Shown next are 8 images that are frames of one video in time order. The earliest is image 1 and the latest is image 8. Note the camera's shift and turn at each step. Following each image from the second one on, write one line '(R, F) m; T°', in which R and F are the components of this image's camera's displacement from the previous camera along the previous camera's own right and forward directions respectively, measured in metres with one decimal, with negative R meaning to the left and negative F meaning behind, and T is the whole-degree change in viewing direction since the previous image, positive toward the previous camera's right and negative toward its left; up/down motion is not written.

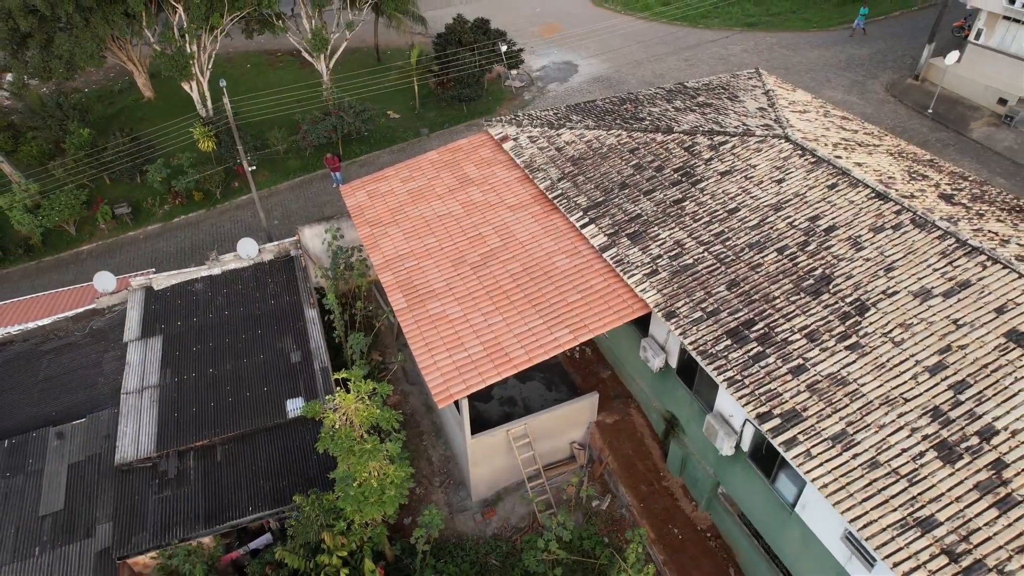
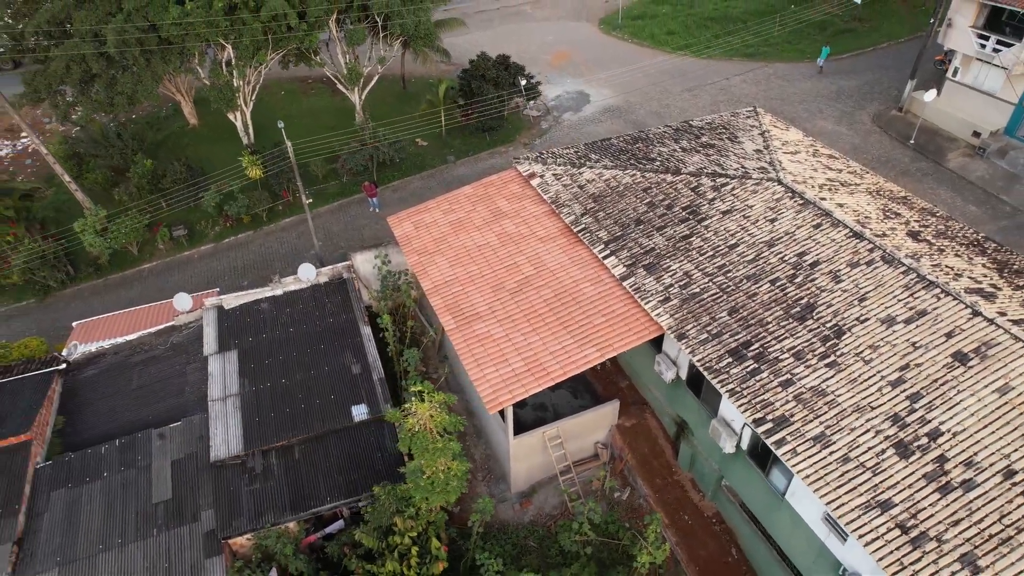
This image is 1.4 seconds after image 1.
(-0.7, -2.1) m; 0°
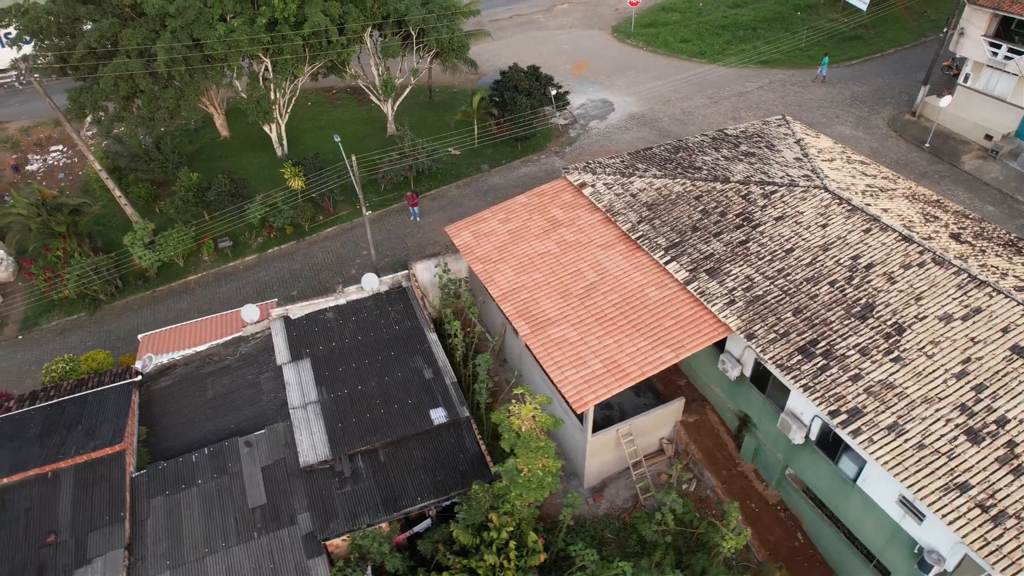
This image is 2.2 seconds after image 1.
(-2.0, -0.7) m; +1°
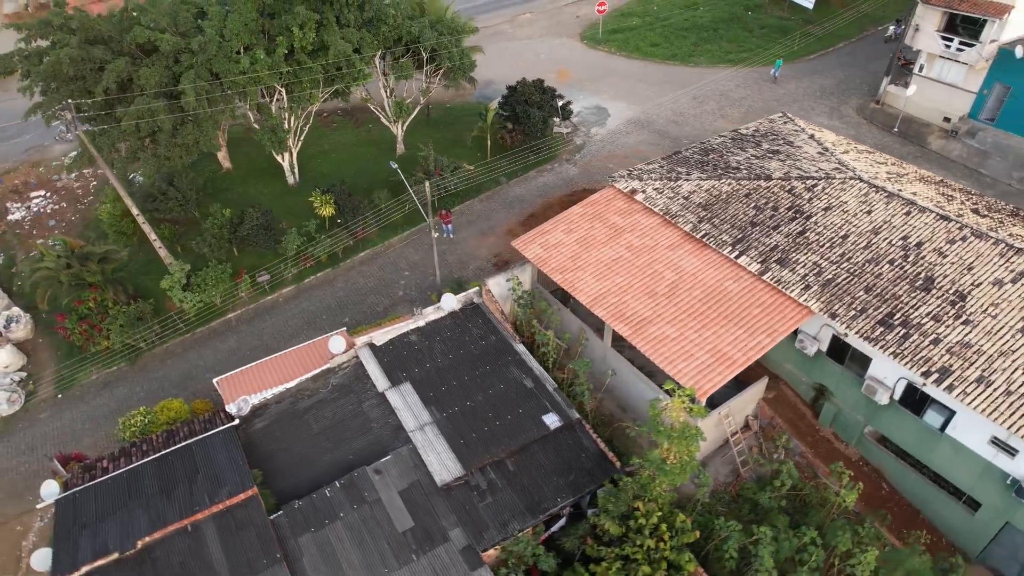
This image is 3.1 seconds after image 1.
(-4.4, -0.7) m; +7°
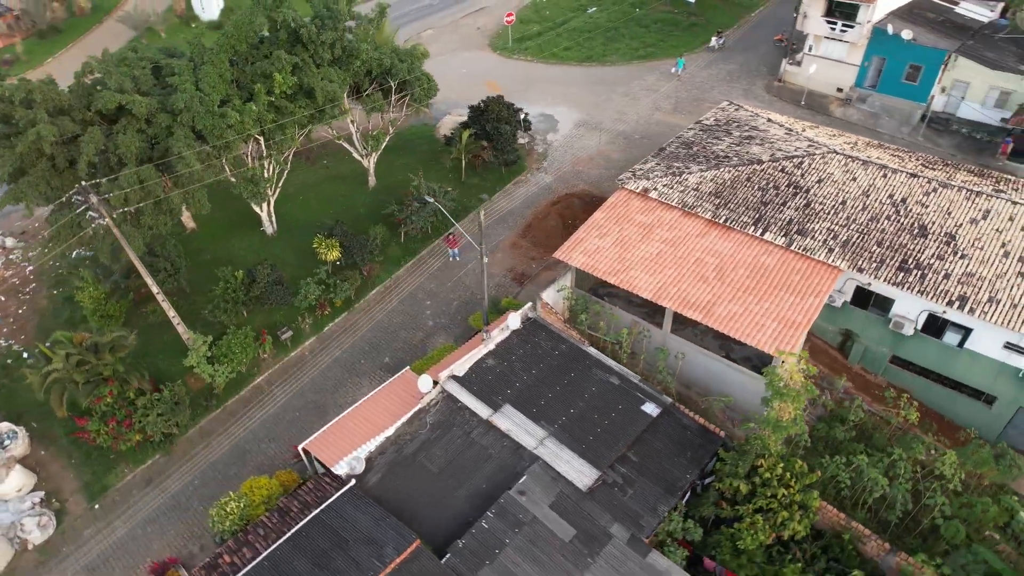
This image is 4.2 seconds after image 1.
(-5.9, -0.3) m; +13°
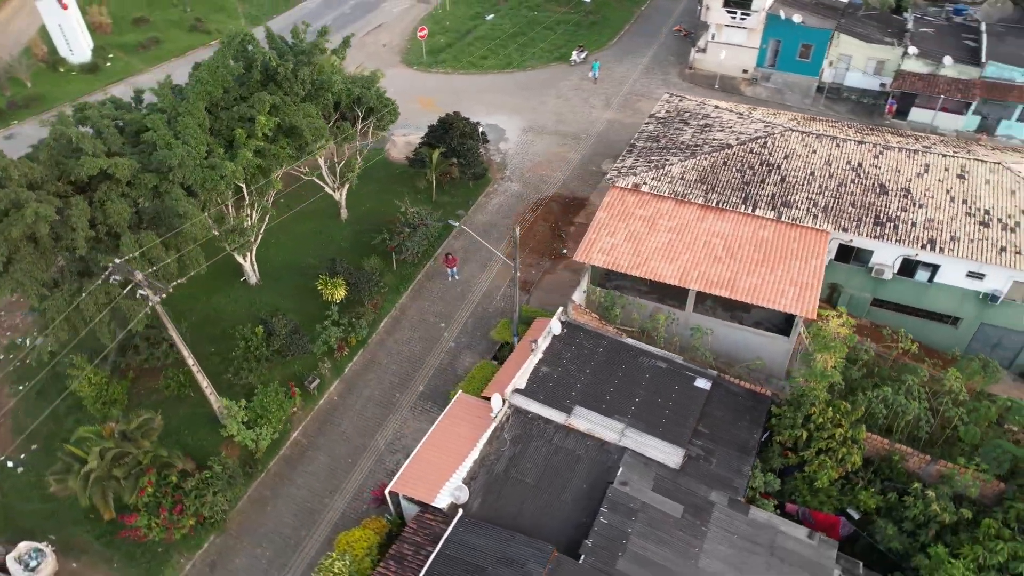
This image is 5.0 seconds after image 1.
(-5.0, -0.2) m; +11°
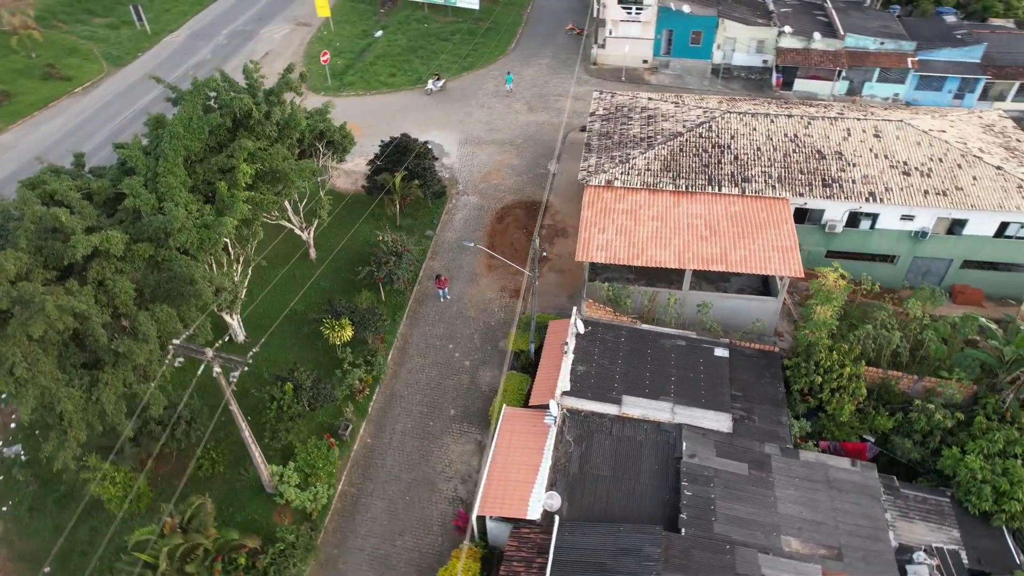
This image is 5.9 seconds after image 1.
(-4.8, 0.0) m; +12°
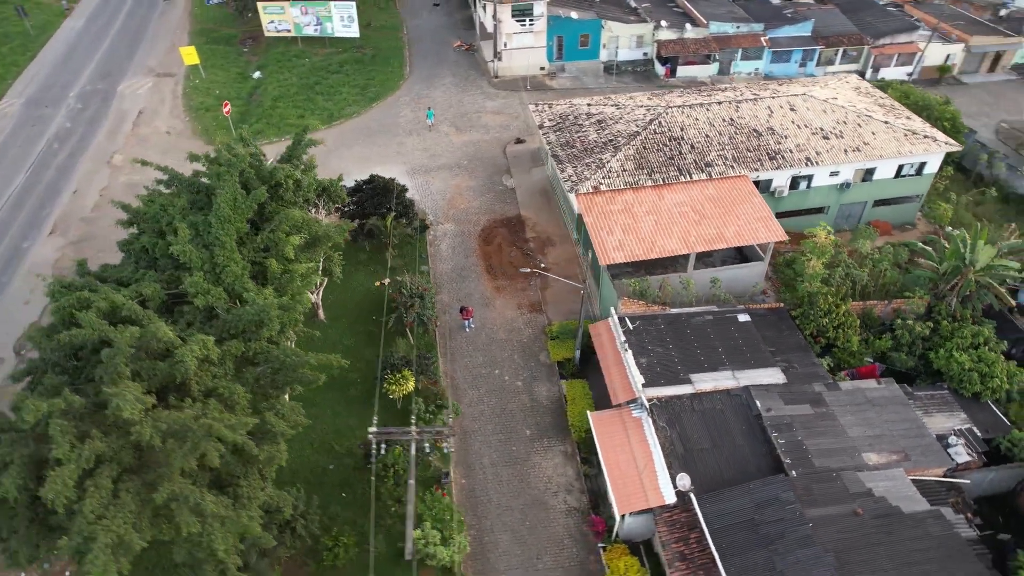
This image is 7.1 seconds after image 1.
(-7.2, 0.0) m; +15°
